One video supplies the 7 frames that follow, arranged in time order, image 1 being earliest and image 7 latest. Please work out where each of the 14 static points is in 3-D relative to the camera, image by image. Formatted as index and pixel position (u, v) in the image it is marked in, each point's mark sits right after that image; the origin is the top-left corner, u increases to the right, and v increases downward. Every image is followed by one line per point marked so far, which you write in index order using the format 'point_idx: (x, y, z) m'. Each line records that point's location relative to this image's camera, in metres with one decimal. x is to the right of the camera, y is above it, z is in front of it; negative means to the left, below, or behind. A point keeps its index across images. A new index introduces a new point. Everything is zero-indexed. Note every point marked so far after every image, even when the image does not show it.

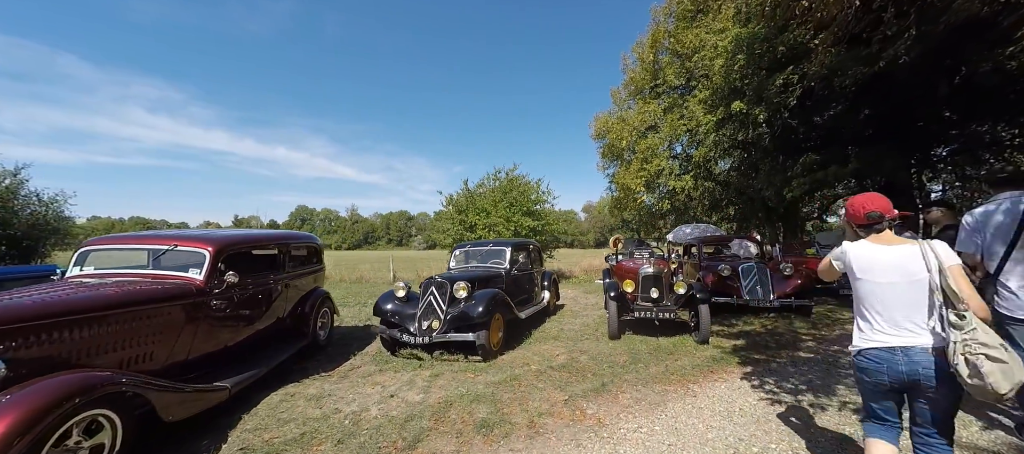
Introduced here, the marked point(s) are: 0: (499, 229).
0: (-0.5, -0.1, +13.3) m
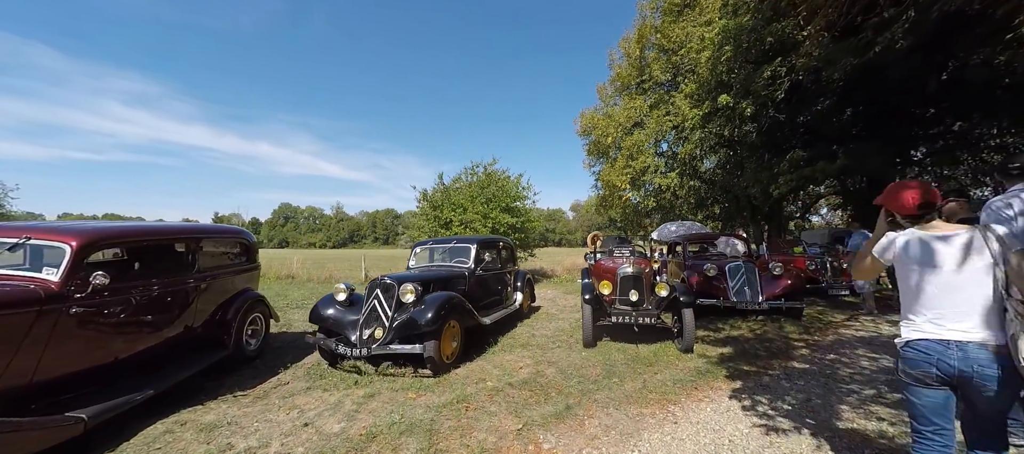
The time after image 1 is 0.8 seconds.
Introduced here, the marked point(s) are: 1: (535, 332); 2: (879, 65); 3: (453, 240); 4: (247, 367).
0: (-1.2, 0.0, +12.6) m
1: (+0.4, -1.8, +6.5) m
2: (+11.1, +5.0, +11.5) m
3: (-1.0, -0.2, +6.3) m
4: (-3.3, -1.8, +4.7) m
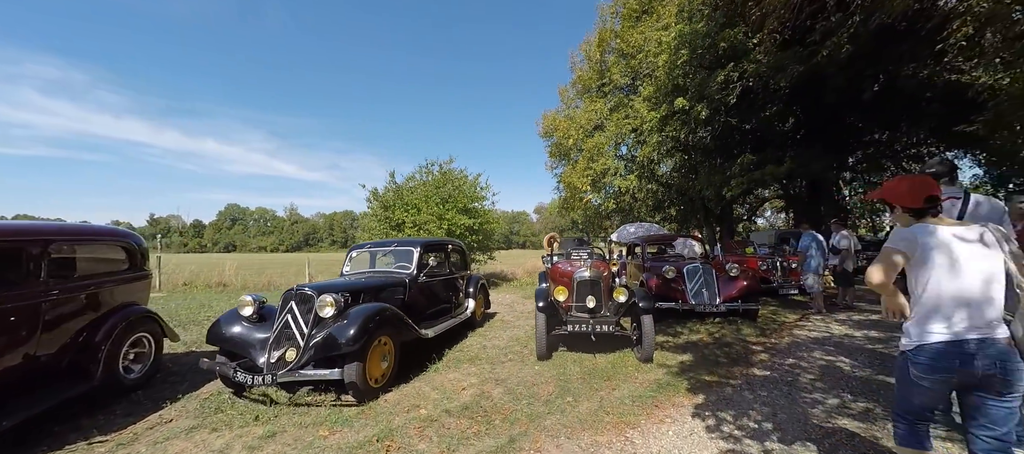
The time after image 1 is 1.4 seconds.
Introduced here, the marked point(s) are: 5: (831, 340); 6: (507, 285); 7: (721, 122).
0: (-2.6, 0.0, +11.9) m
1: (-0.4, -1.8, +5.9) m
2: (+9.8, +4.9, +12.0) m
3: (-1.8, -0.2, +5.7) m
4: (-3.9, -1.8, +3.8) m
5: (+4.9, -1.7, +5.8) m
6: (-0.2, -2.1, +13.9) m
7: (+8.2, +4.1, +14.7) m
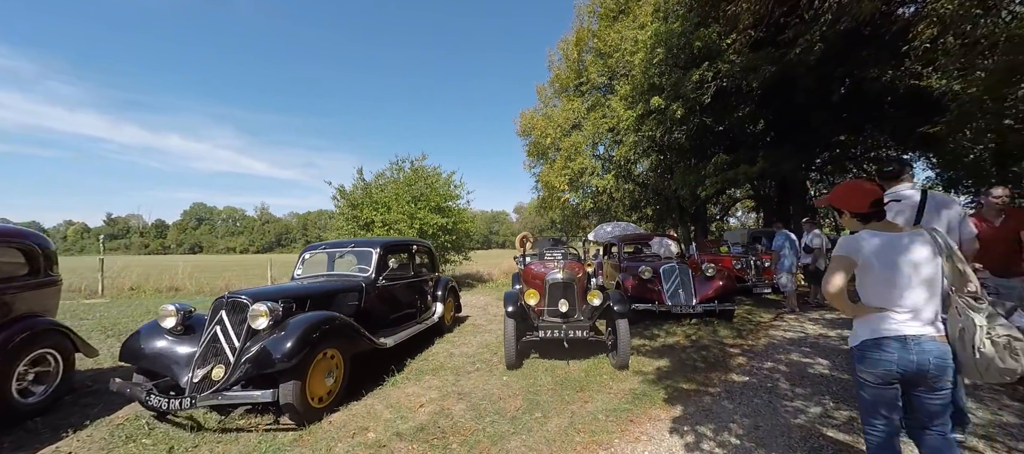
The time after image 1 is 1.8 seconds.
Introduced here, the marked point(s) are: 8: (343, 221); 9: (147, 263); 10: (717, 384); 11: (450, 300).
0: (-3.4, 0.0, +11.4) m
1: (-0.9, -1.8, +5.5) m
2: (+9.0, +4.9, +12.2) m
3: (-2.2, -0.2, +5.2) m
4: (-4.3, -1.8, +3.3) m
5: (+4.4, -1.7, +5.7) m
6: (-1.1, -2.1, +13.5) m
7: (+7.2, +4.2, +14.8) m
8: (-5.3, +0.2, +11.9) m
9: (-16.2, -1.6, +16.8) m
10: (+2.2, -1.7, +4.0) m
11: (-1.2, -1.4, +7.1) m
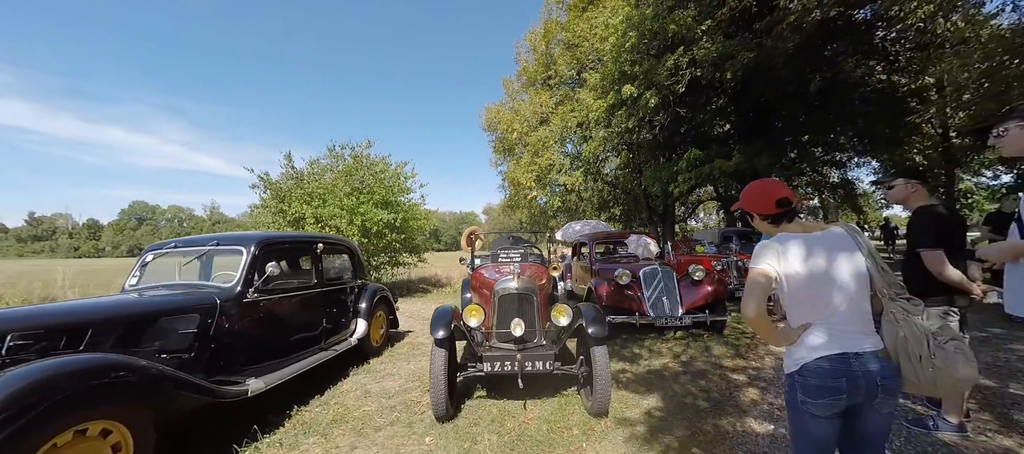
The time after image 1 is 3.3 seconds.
0: (-4.5, +0.1, +9.7) m
1: (-1.5, -1.7, +4.0) m
2: (+7.8, +5.0, +11.5) m
3: (-2.8, -0.1, +3.6) m
4: (-4.7, -1.7, +1.5) m
5: (+3.8, -1.6, +4.7) m
6: (-2.3, -2.0, +12.0) m
7: (+5.8, +4.2, +13.9) m
8: (-6.5, +0.3, +10.0) m
9: (-17.7, -1.5, +14.1) m
10: (+1.7, -1.6, +2.8) m
11: (-1.9, -1.3, +5.6) m
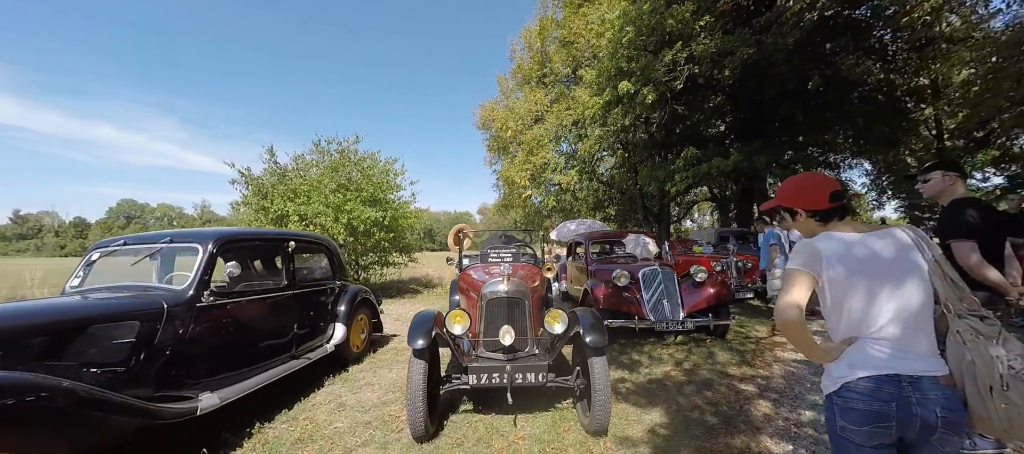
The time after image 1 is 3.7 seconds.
0: (-4.6, +0.1, +9.3) m
1: (-1.6, -1.7, +3.7) m
2: (+7.6, +5.0, +11.2) m
3: (-2.9, -0.1, +3.3) m
4: (-4.8, -1.6, +1.1) m
5: (+3.7, -1.6, +4.4) m
6: (-2.6, -2.0, +11.6) m
7: (+5.6, +4.2, +13.7) m
8: (-6.7, +0.3, +9.6) m
9: (-18.0, -1.4, +13.5) m
10: (+1.6, -1.6, +2.5) m
11: (-2.0, -1.2, +5.2) m
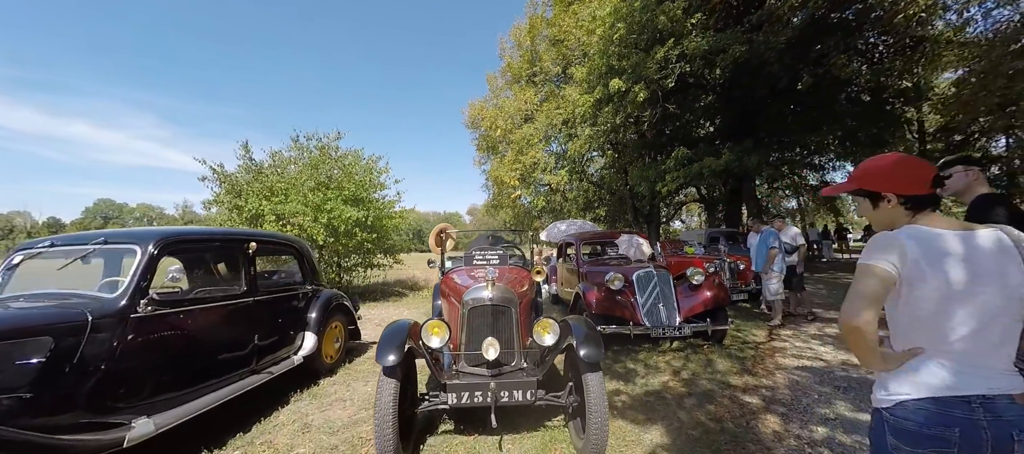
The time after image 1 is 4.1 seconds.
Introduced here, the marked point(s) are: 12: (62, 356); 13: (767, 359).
0: (-4.9, +0.1, +8.8) m
1: (-1.7, -1.7, +3.3) m
2: (+7.3, +5.0, +11.1) m
3: (-3.1, -0.1, +2.8) m
4: (-4.8, -1.6, +0.6) m
5: (+3.5, -1.6, +4.1) m
6: (-2.9, -2.0, +11.2) m
7: (+5.2, +4.2, +13.5) m
8: (-6.9, +0.3, +9.1) m
9: (-18.4, -1.4, +12.7) m
10: (+1.5, -1.6, +2.2) m
11: (-2.2, -1.2, +4.8) m
12: (-2.8, -0.8, +2.4) m
13: (+3.1, -1.6, +4.6) m
